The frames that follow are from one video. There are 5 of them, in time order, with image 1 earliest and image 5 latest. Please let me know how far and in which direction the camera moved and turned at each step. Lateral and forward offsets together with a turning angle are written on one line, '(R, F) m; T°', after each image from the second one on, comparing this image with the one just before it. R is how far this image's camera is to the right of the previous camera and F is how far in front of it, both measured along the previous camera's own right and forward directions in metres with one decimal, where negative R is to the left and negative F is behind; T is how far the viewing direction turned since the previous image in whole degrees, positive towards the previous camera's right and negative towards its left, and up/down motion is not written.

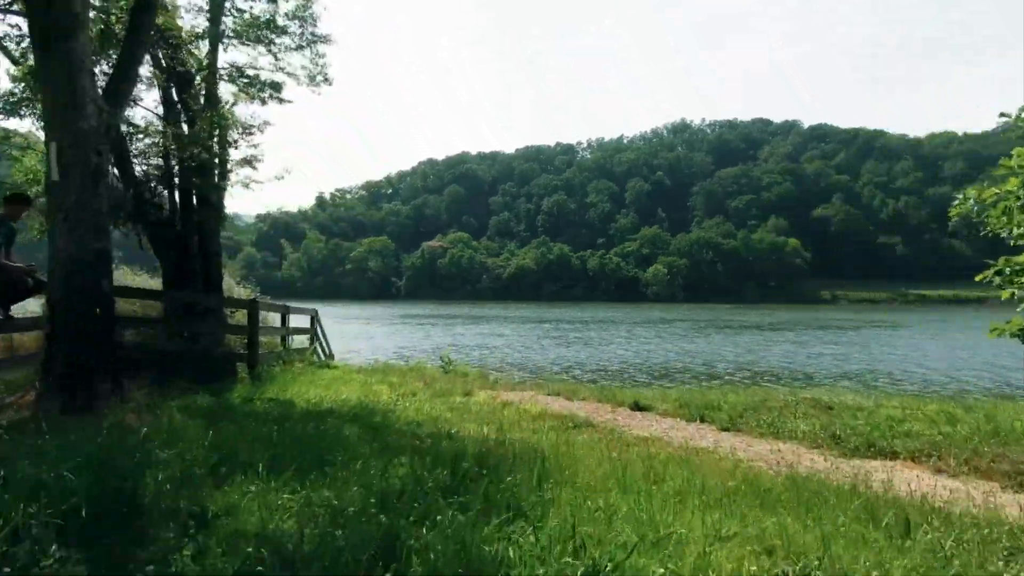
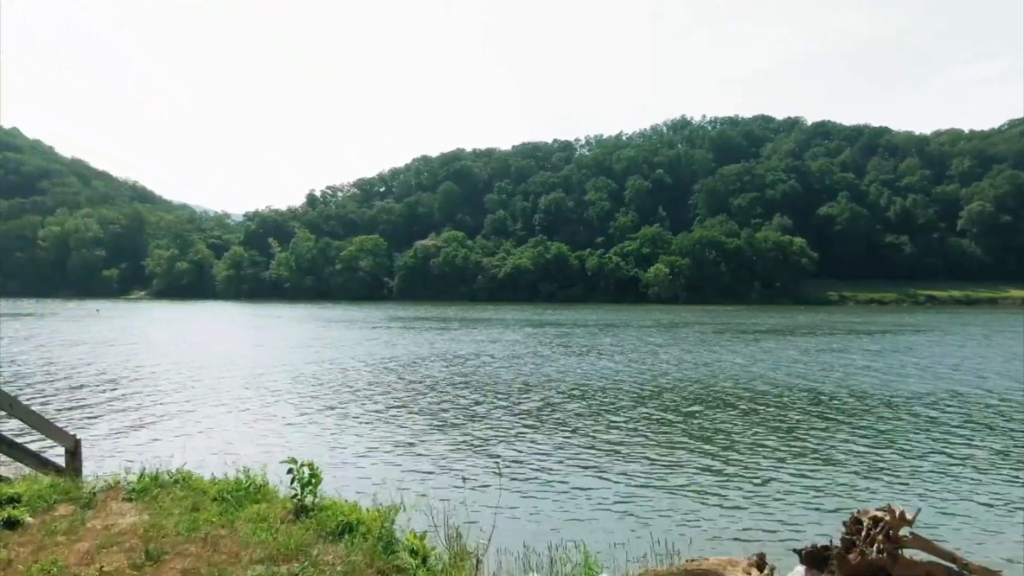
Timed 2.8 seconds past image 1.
(+0.1, +5.3) m; 0°
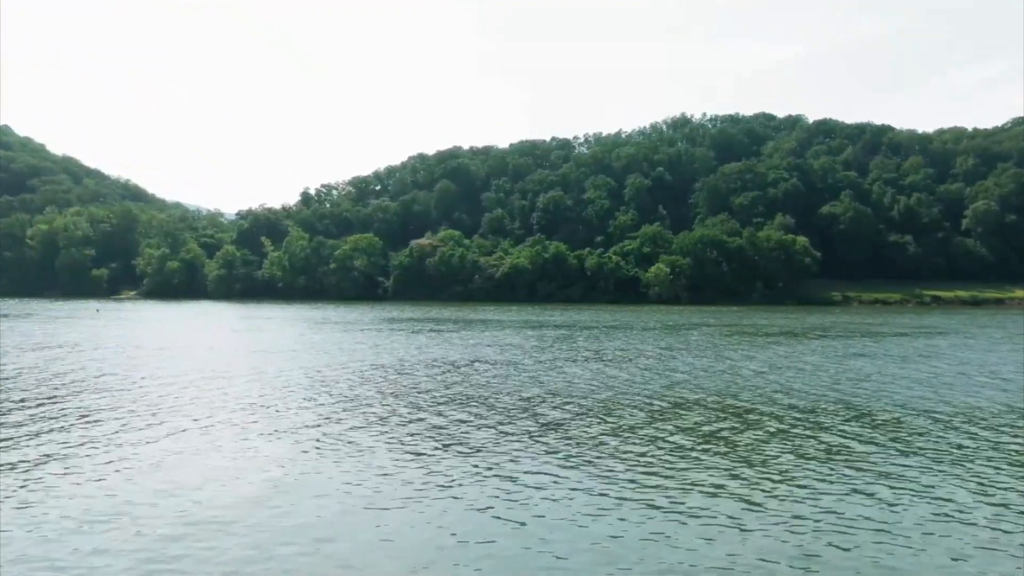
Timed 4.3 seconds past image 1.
(+0.1, +2.9) m; 0°
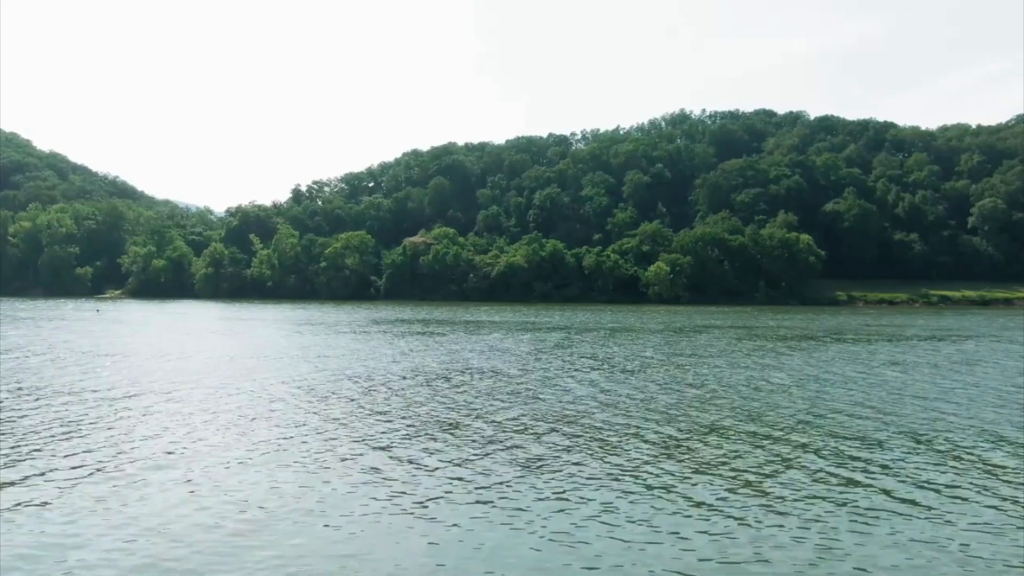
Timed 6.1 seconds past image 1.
(+0.1, +4.1) m; 0°
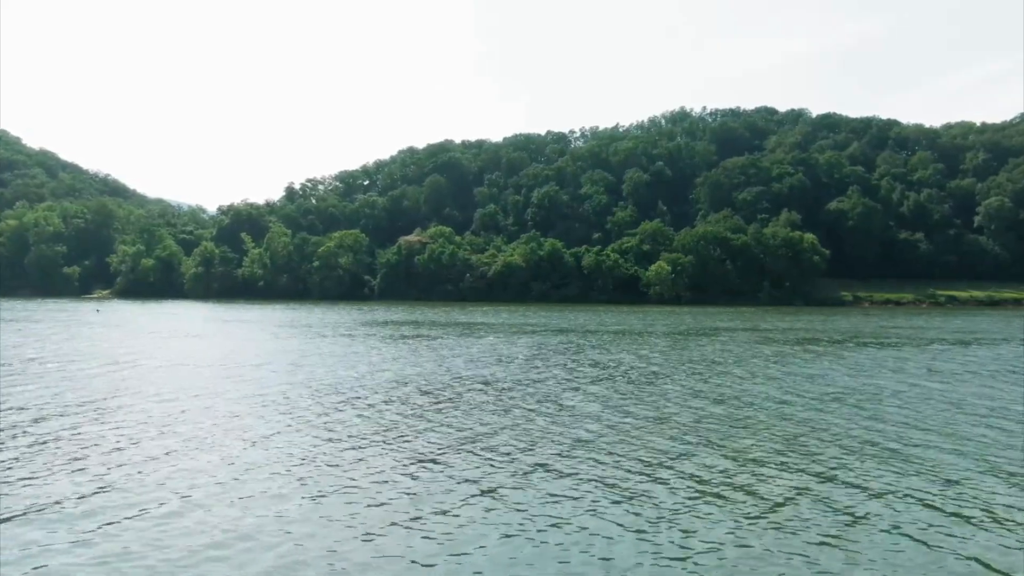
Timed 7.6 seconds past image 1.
(+0.1, +3.2) m; 0°
